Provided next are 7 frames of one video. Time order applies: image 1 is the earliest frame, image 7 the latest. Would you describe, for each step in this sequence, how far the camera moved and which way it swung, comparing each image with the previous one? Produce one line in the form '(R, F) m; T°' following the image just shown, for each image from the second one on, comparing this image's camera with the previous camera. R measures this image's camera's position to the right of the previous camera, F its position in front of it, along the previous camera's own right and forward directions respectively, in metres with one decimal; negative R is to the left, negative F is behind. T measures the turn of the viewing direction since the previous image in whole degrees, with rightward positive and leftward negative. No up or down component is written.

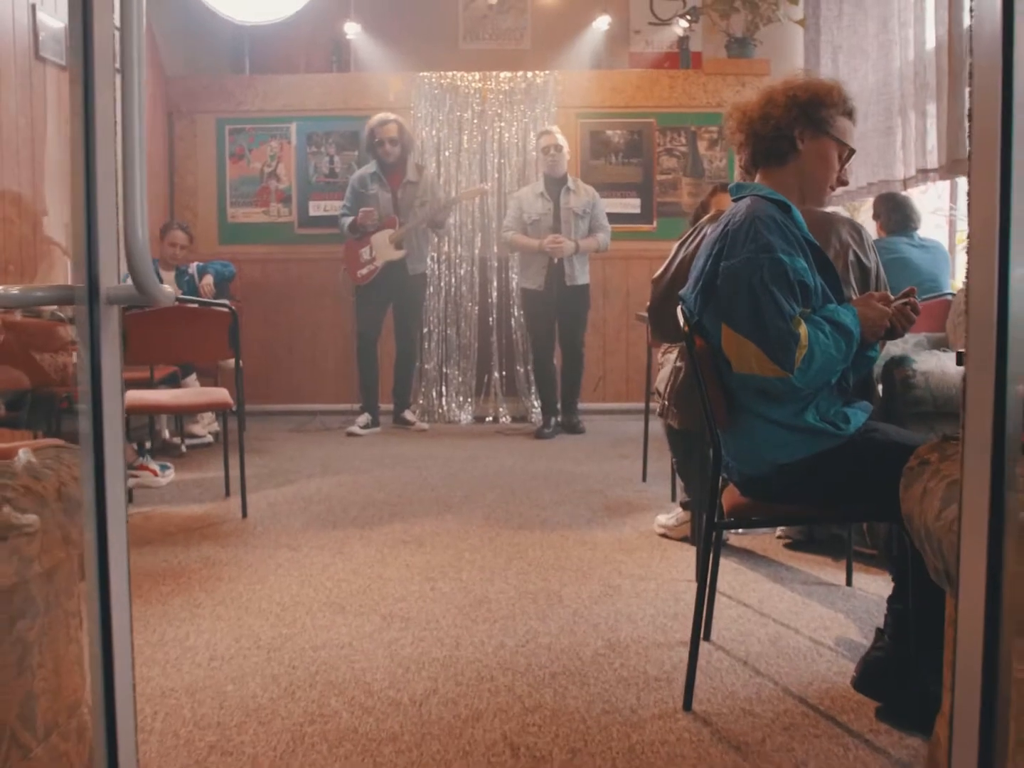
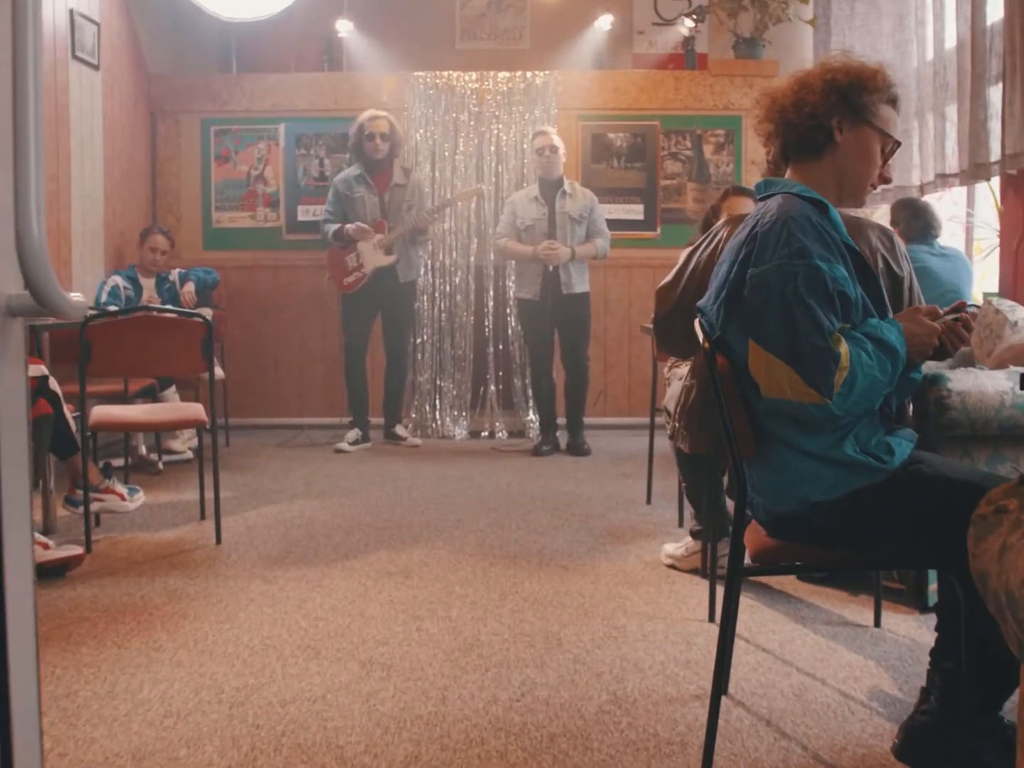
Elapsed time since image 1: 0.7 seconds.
(0.0, +0.2) m; 0°
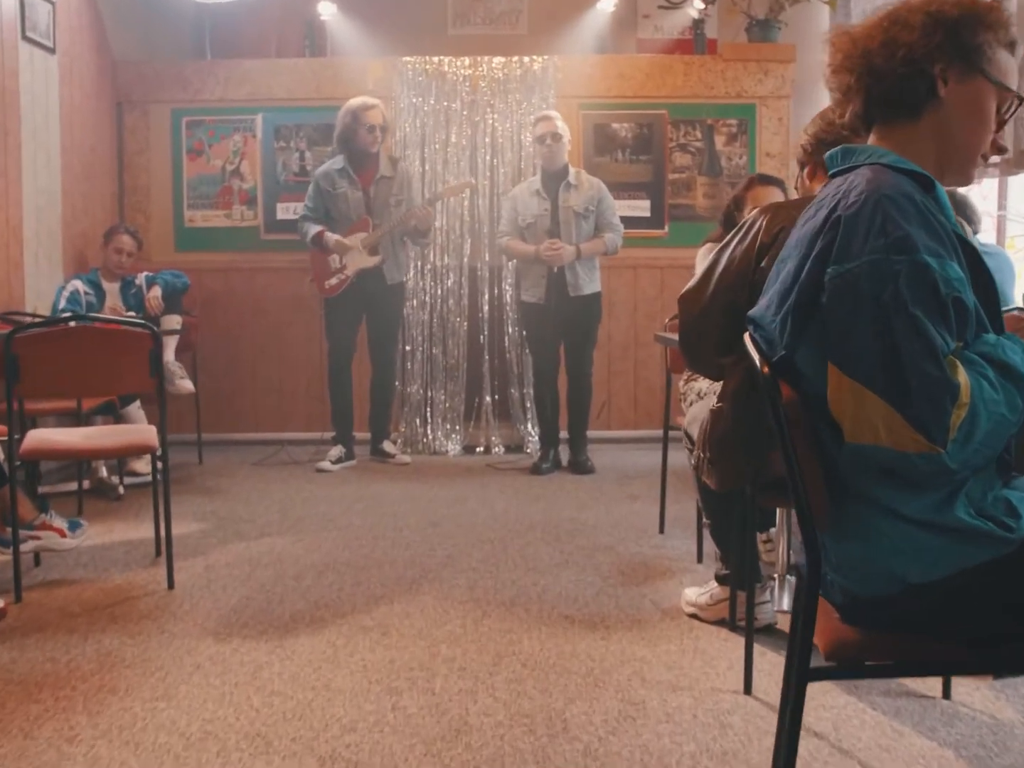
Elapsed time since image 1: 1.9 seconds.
(0.0, +0.4) m; 0°
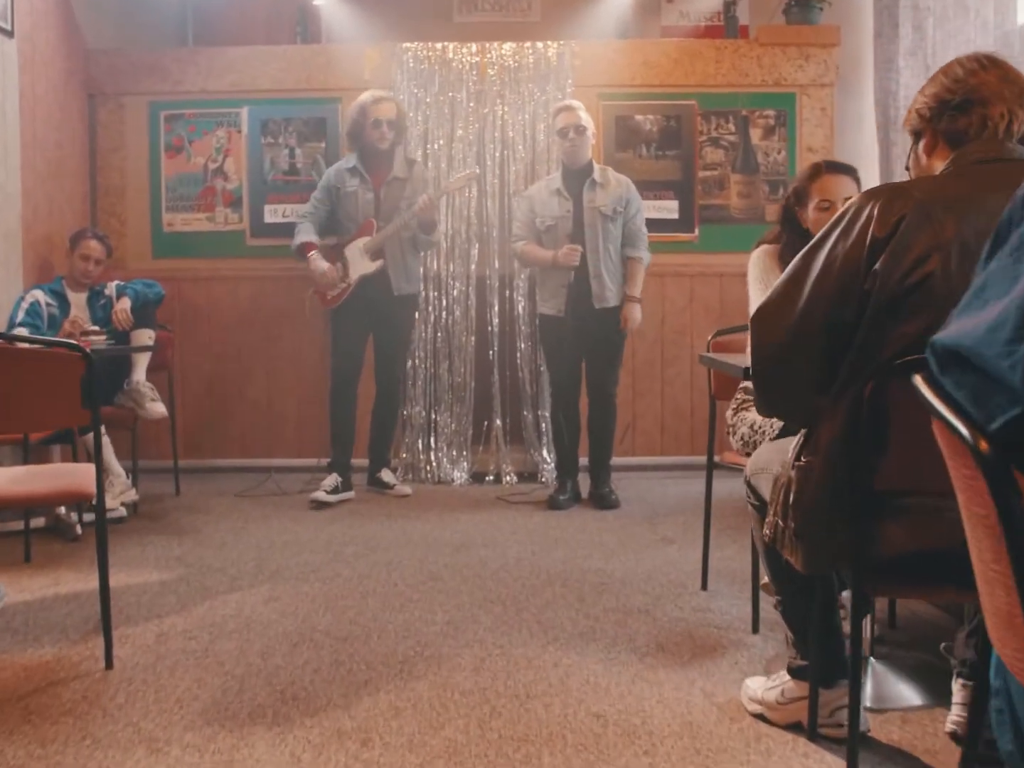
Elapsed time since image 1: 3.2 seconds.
(0.0, +0.5) m; -1°
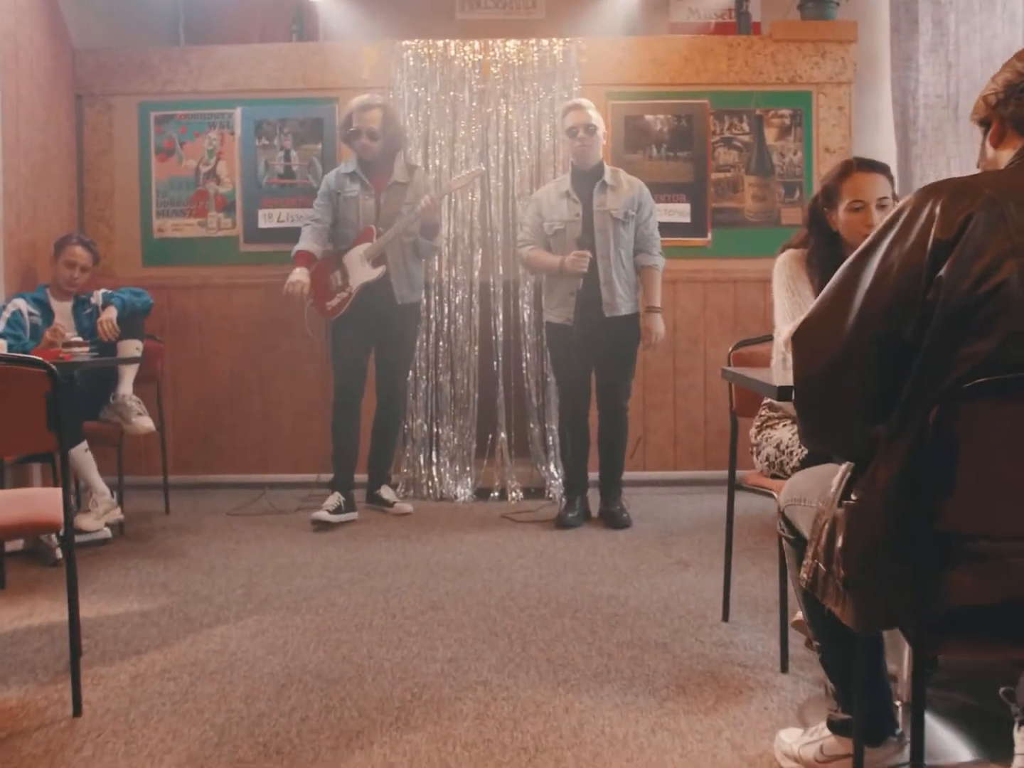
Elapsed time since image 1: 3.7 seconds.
(0.0, +0.2) m; 0°
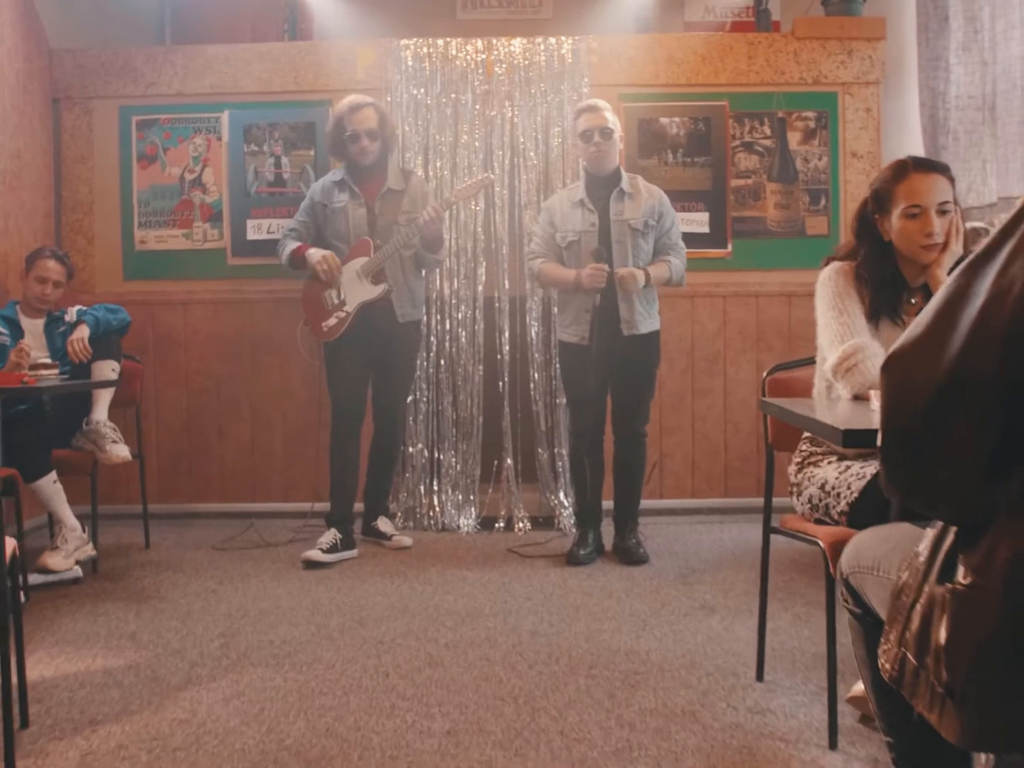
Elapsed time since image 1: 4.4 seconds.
(0.0, +0.3) m; 0°
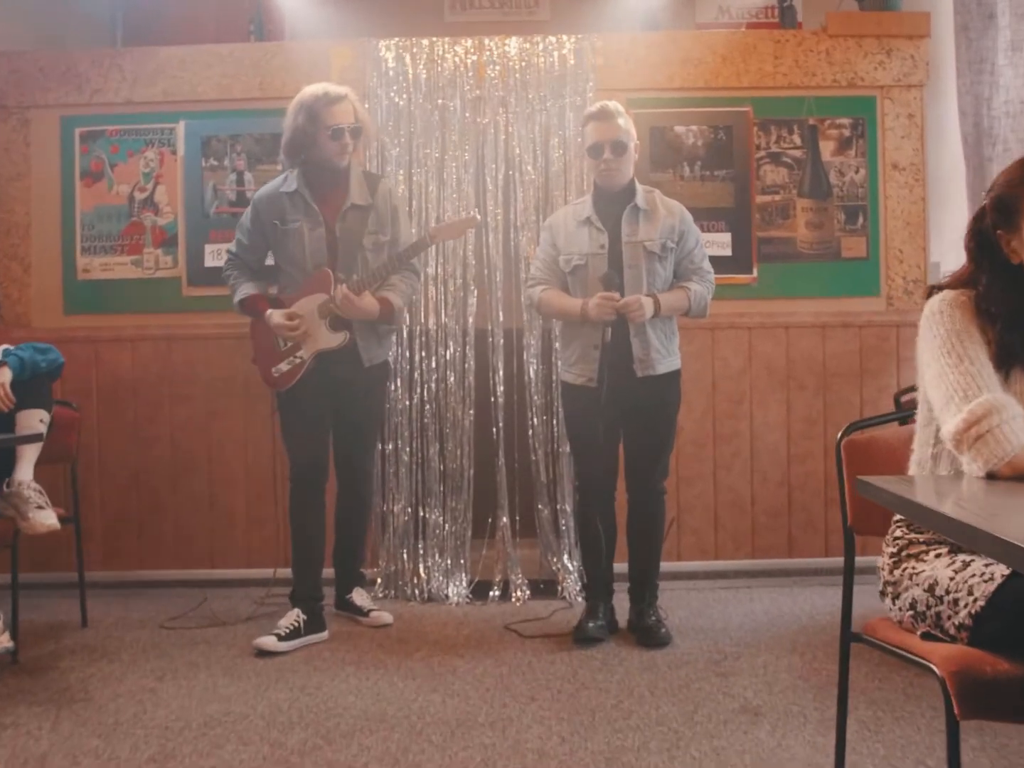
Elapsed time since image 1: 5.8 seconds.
(0.0, +0.5) m; 0°
